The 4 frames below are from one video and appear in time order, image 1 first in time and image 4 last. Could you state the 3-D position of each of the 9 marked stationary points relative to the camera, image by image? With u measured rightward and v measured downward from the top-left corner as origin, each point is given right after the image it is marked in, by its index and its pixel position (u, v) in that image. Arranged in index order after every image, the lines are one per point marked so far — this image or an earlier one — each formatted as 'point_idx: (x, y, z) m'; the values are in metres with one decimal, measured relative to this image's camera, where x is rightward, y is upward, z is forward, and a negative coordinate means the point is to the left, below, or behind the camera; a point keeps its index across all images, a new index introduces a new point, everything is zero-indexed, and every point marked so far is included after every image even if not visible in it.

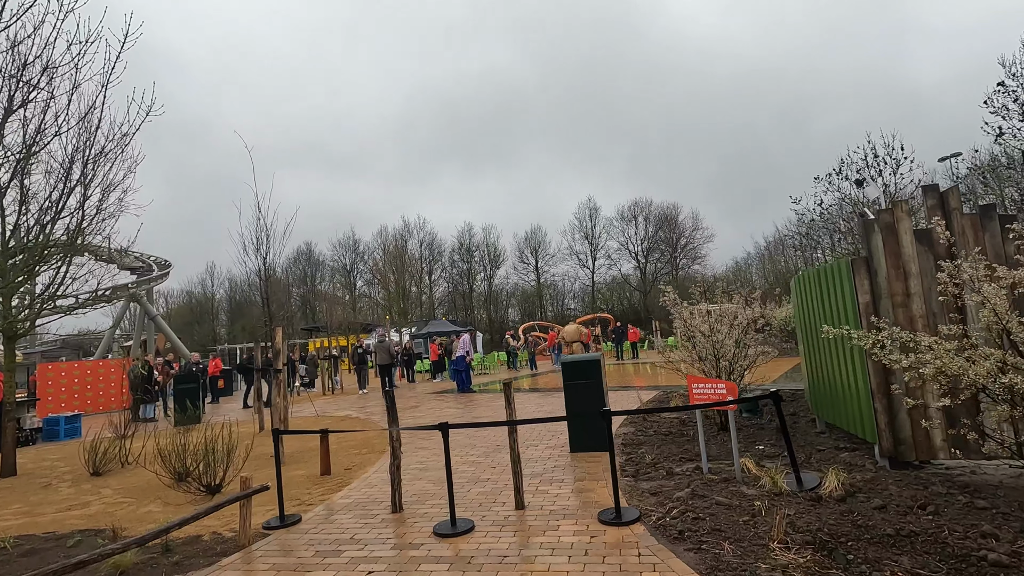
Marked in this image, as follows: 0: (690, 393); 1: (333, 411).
0: (+1.9, -1.1, +6.1) m
1: (-4.3, -2.9, +13.5) m
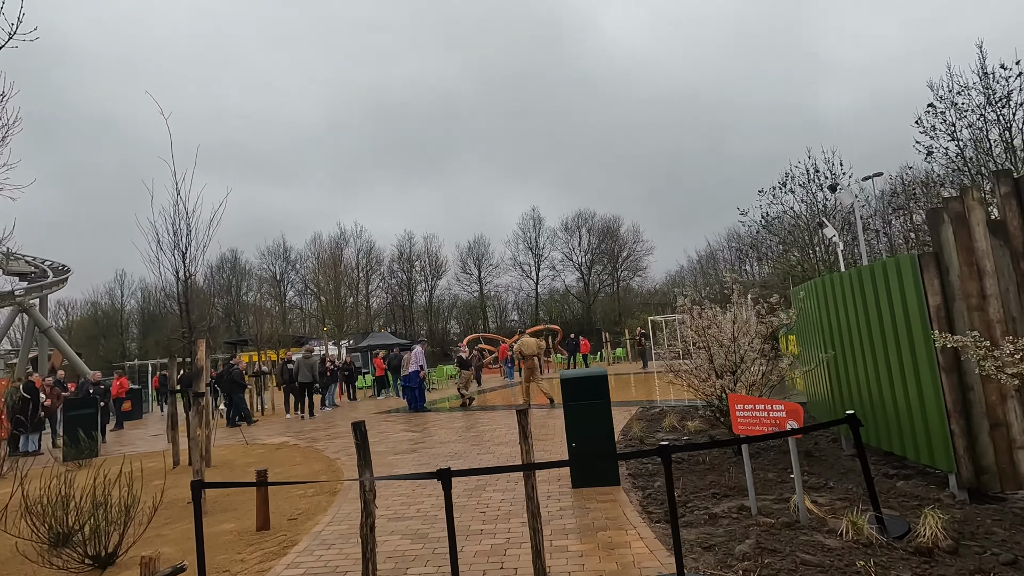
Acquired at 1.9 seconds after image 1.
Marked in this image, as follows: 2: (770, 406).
0: (+1.9, -1.1, +4.9) m
1: (-5.1, -3.1, +11.6) m
2: (+2.2, -1.0, +4.7) m
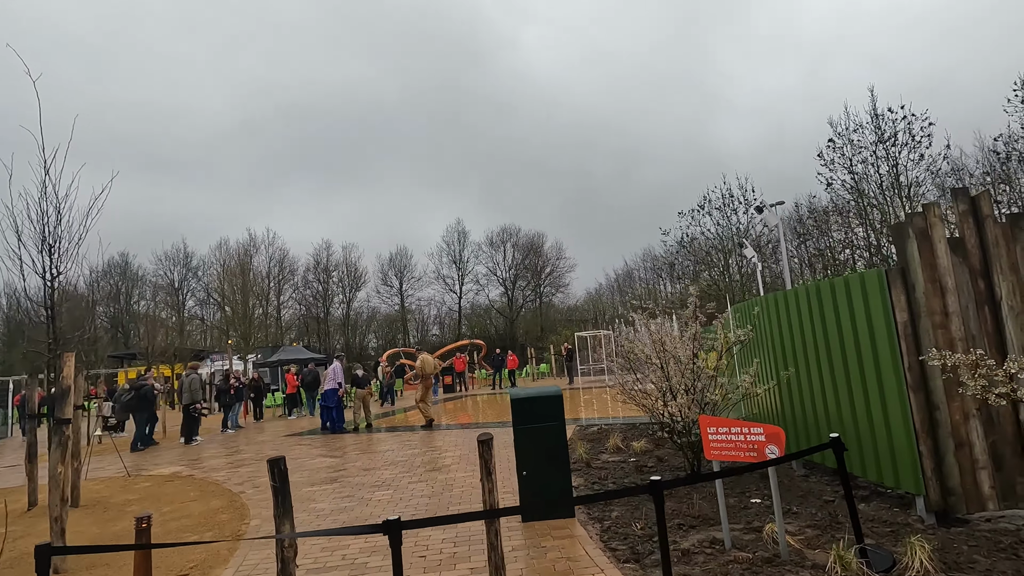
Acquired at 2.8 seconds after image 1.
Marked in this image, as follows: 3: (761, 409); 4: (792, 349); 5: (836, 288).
0: (+1.5, -1.2, +4.5) m
1: (-6.4, -3.2, +10.1) m
2: (+1.8, -1.1, +4.3) m
3: (+3.2, -1.5, +7.3) m
4: (+3.1, -0.7, +6.3) m
5: (+3.1, 0.0, +5.4) m
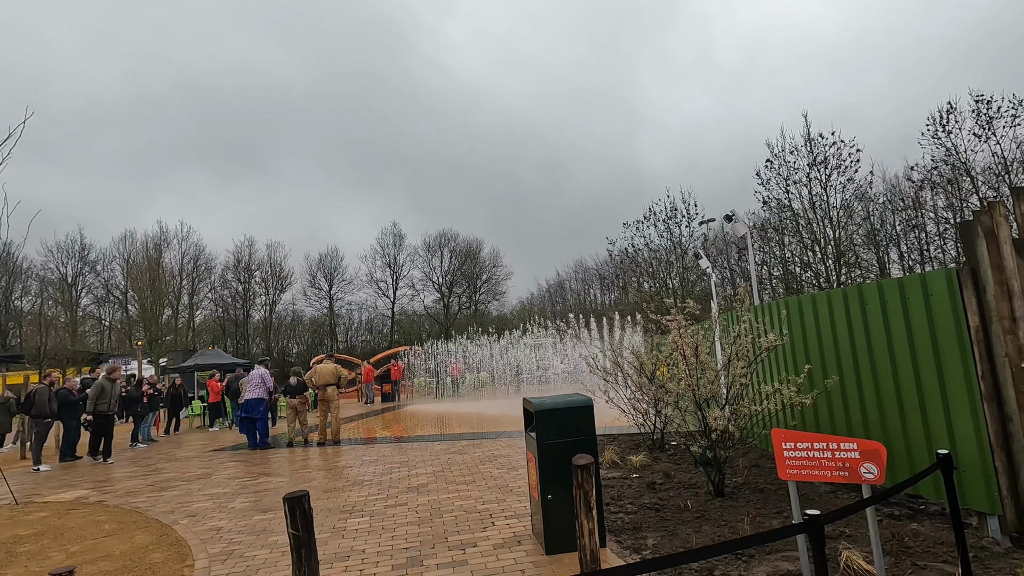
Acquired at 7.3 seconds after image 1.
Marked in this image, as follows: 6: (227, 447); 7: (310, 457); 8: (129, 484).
0: (+1.8, -1.2, +3.9) m
1: (-6.8, -3.0, +8.3) m
2: (+2.1, -1.0, +3.7) m
3: (+3.1, -1.6, +6.9) m
4: (+3.2, -0.7, +5.8) m
5: (+3.3, 0.0, +5.0) m
6: (-6.6, -3.7, +13.2) m
7: (-3.7, -3.1, +10.6) m
8: (-5.8, -3.0, +8.6) m
